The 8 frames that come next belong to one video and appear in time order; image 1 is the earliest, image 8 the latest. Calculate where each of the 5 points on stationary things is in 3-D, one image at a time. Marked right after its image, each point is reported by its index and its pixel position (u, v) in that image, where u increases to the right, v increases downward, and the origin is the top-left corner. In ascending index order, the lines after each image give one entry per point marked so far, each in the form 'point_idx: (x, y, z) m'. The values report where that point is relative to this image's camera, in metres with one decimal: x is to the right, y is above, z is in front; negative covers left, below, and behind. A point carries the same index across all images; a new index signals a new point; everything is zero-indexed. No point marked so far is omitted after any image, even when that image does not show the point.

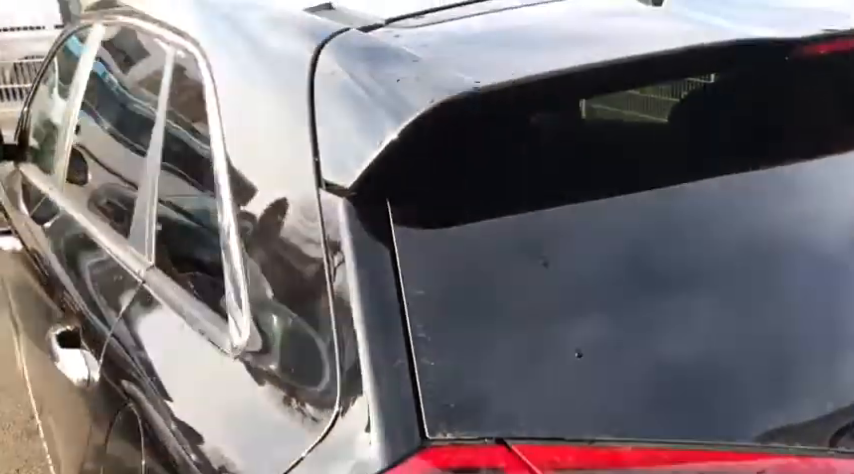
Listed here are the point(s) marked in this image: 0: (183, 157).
0: (-0.4, +0.1, +1.4) m
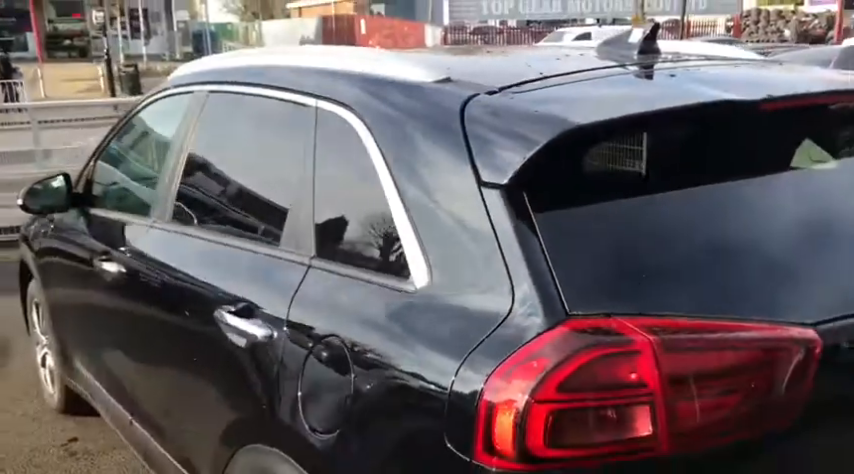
0: (-0.2, +0.1, +1.9) m
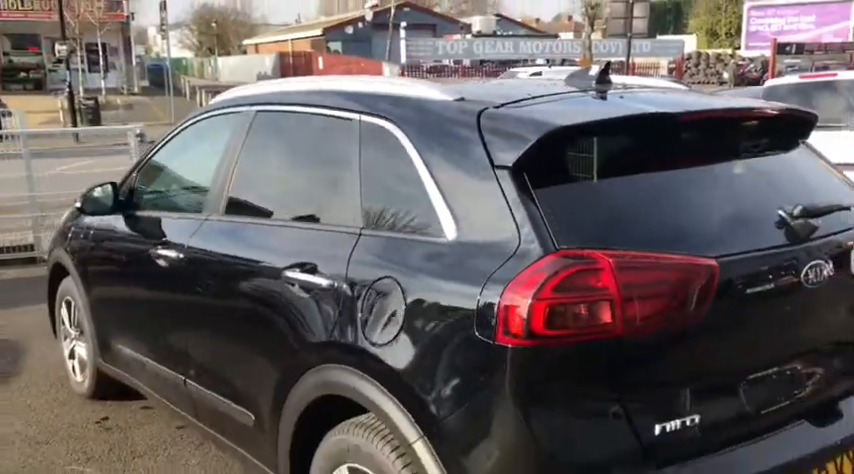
0: (-0.2, +0.2, +2.6) m
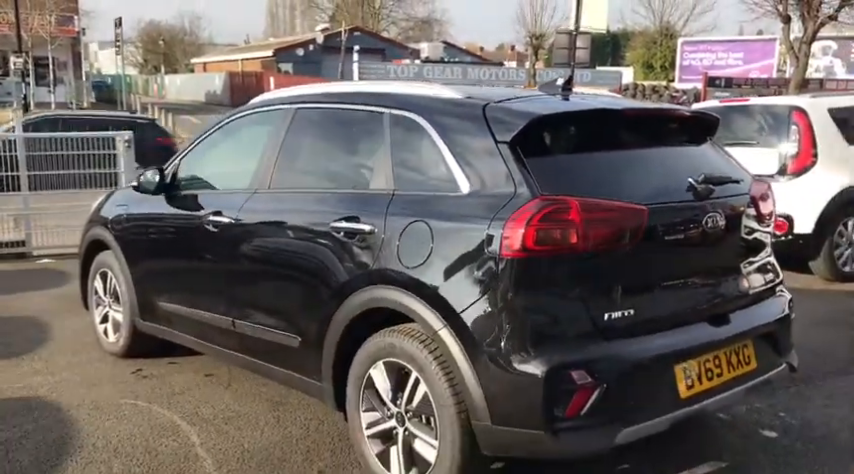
0: (-0.1, +0.4, +3.5) m
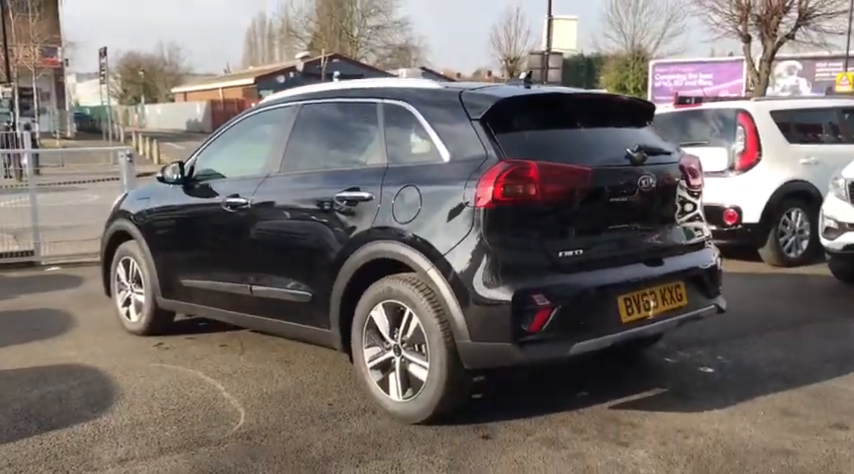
0: (-0.2, +0.5, +4.3) m
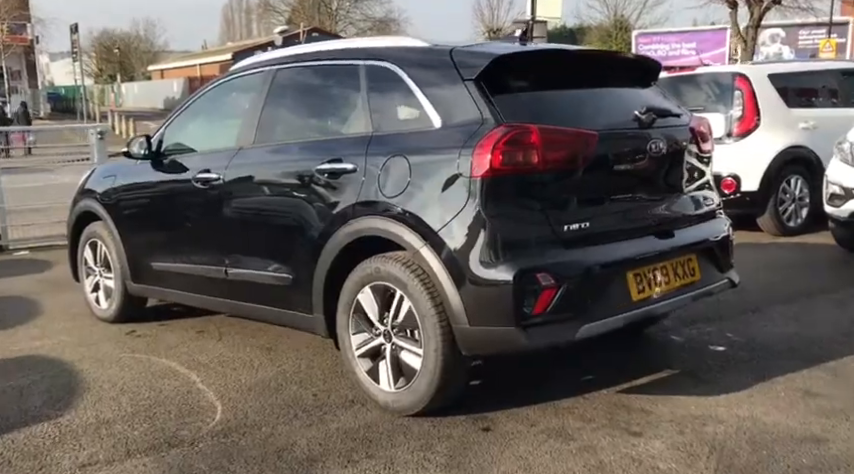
0: (-0.2, +0.7, +3.9) m
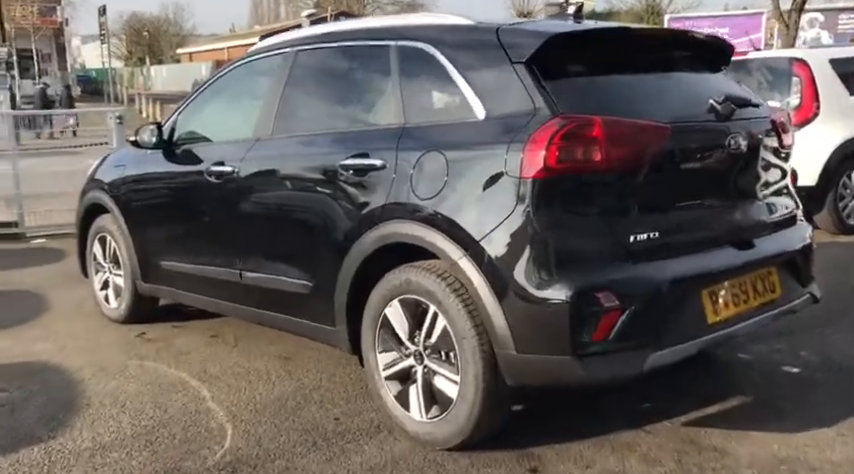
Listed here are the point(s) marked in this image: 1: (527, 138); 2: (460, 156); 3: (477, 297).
0: (-0.1, +0.6, +3.4) m
1: (+0.3, +0.3, +2.8) m
2: (+0.1, +0.3, +3.0) m
3: (+0.2, -0.2, +2.9) m
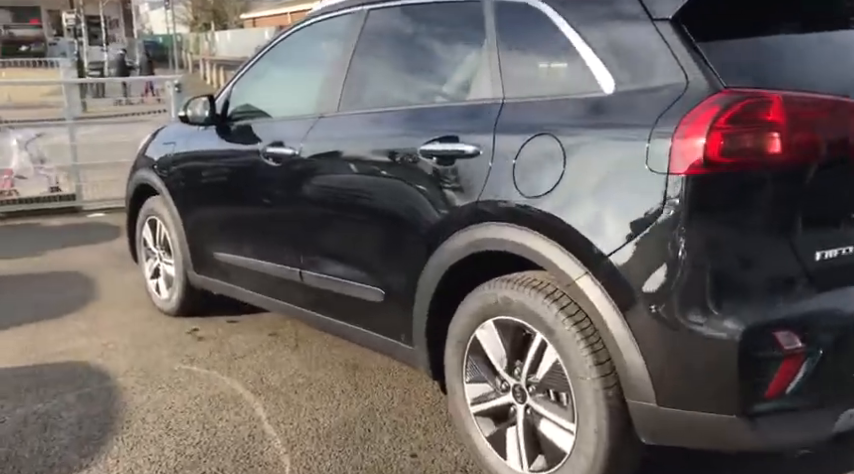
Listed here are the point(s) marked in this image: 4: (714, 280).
0: (+0.3, +0.6, +2.7) m
1: (+0.7, +0.3, +2.1) m
2: (+0.4, +0.3, +2.3) m
3: (+0.5, -0.2, +2.2) m
4: (+0.7, -0.1, +2.0) m
